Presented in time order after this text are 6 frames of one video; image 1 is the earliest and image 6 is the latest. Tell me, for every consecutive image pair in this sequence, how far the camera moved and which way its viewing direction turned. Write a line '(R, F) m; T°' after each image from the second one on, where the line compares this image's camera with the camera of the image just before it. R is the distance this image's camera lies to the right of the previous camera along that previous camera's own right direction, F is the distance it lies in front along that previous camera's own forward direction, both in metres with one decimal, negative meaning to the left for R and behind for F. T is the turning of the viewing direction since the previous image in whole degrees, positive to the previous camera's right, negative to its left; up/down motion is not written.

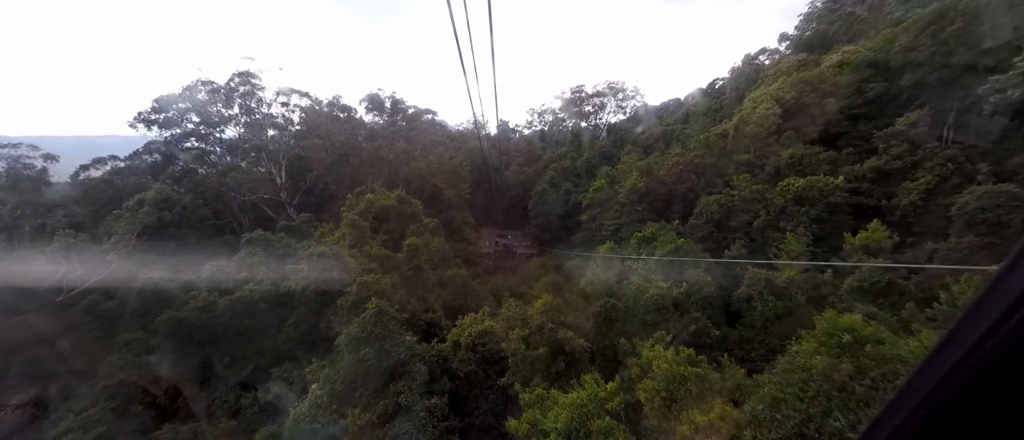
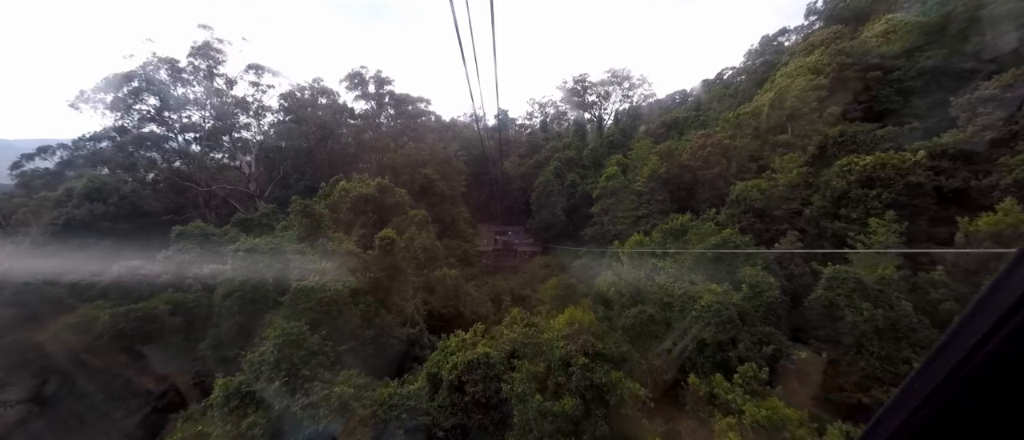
(-0.1, +2.3) m; 0°
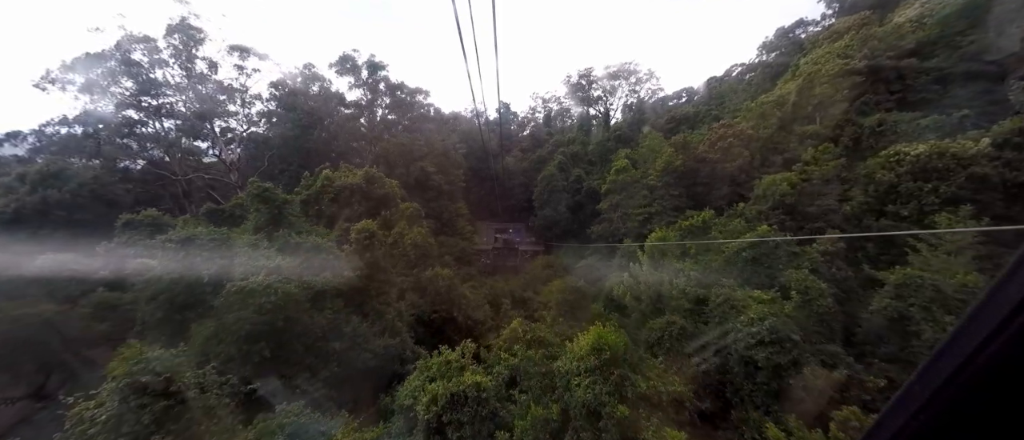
(0.0, +1.2) m; 0°
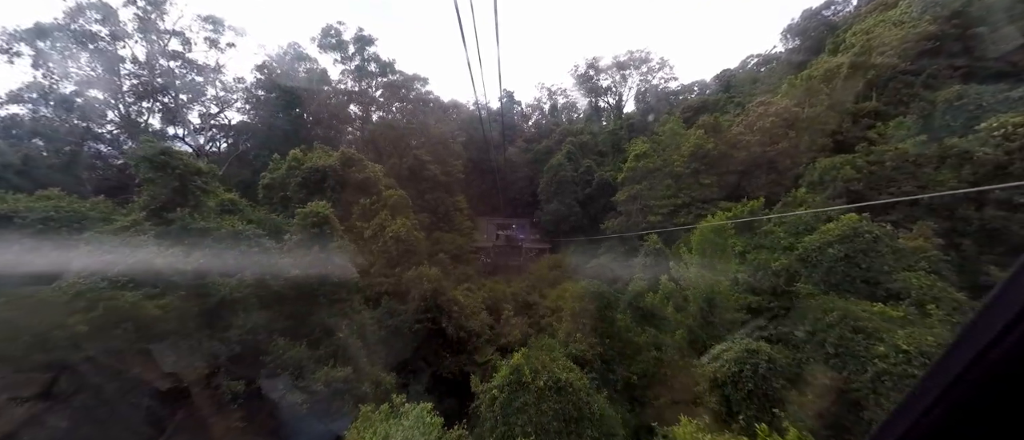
(0.0, +1.9) m; 0°
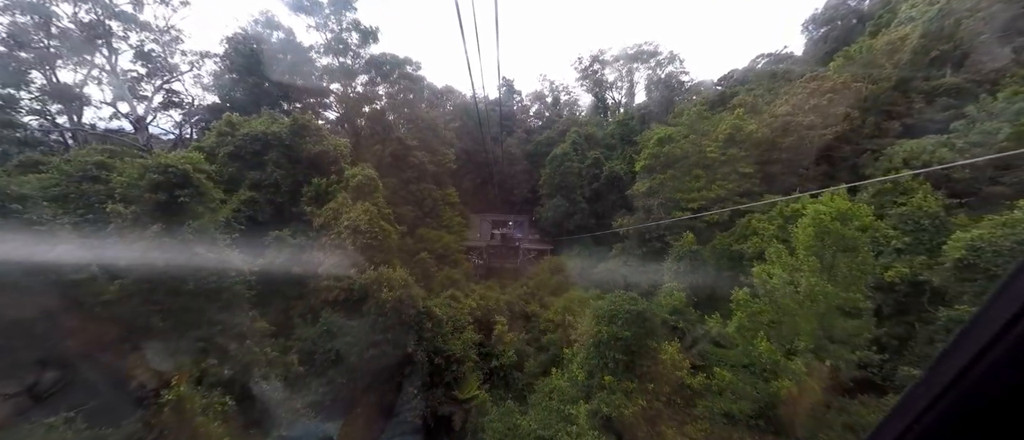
(0.0, +2.1) m; +1°
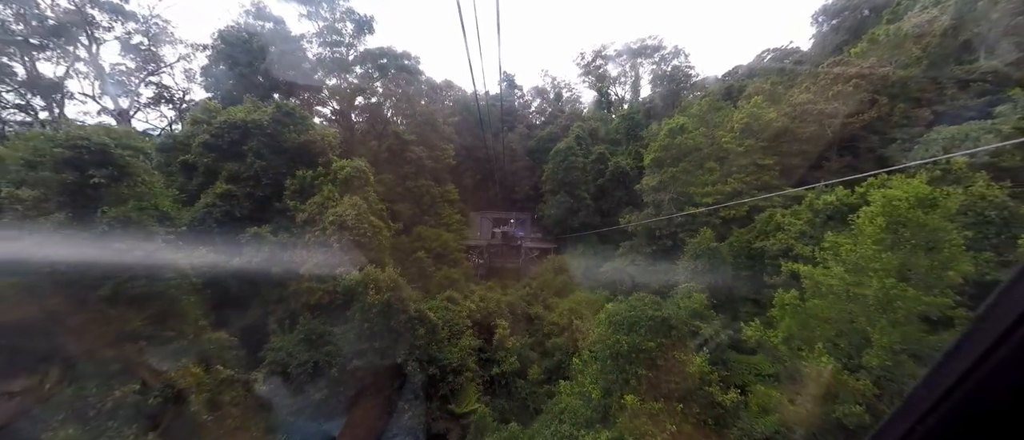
(0.0, +0.6) m; 0°
